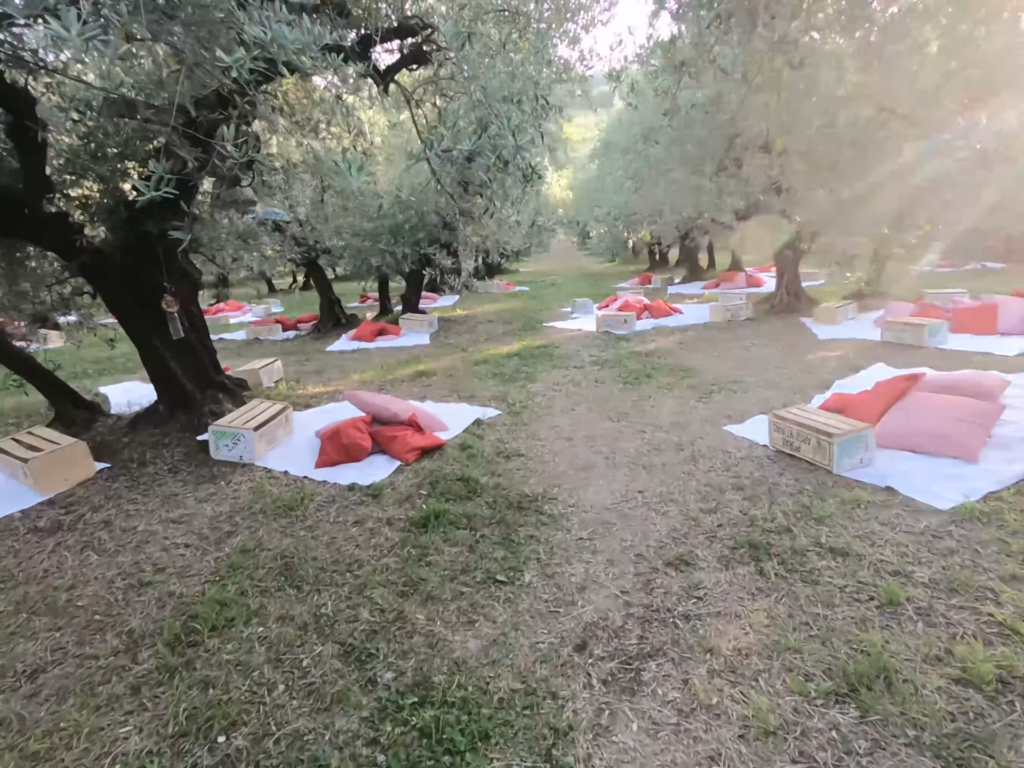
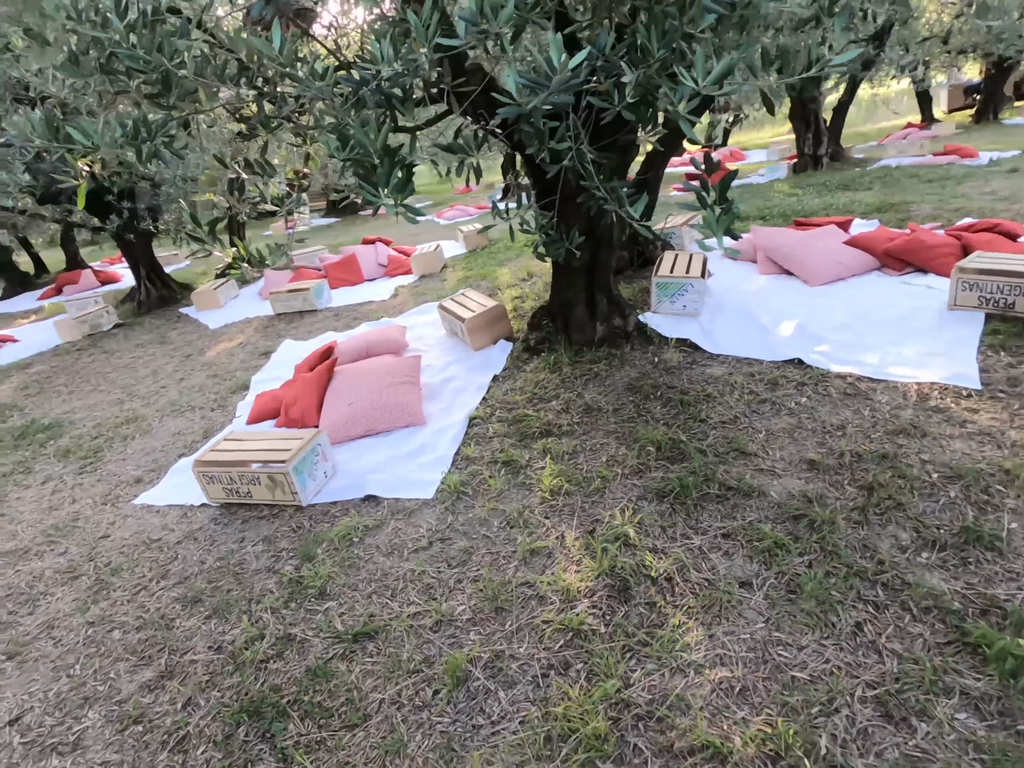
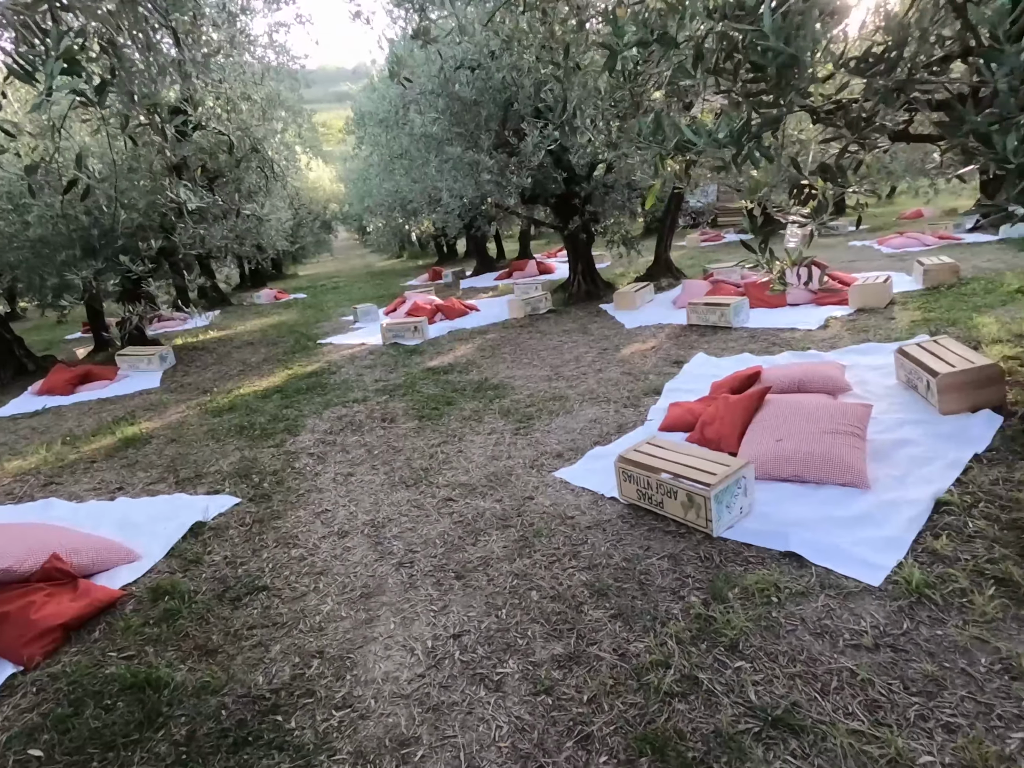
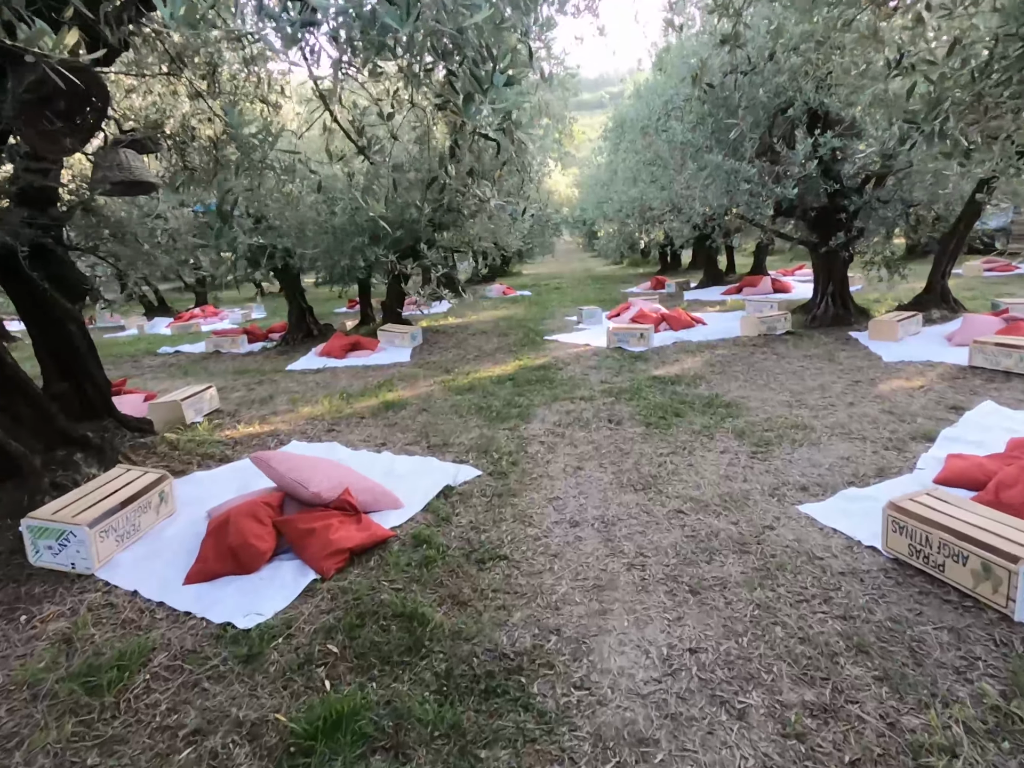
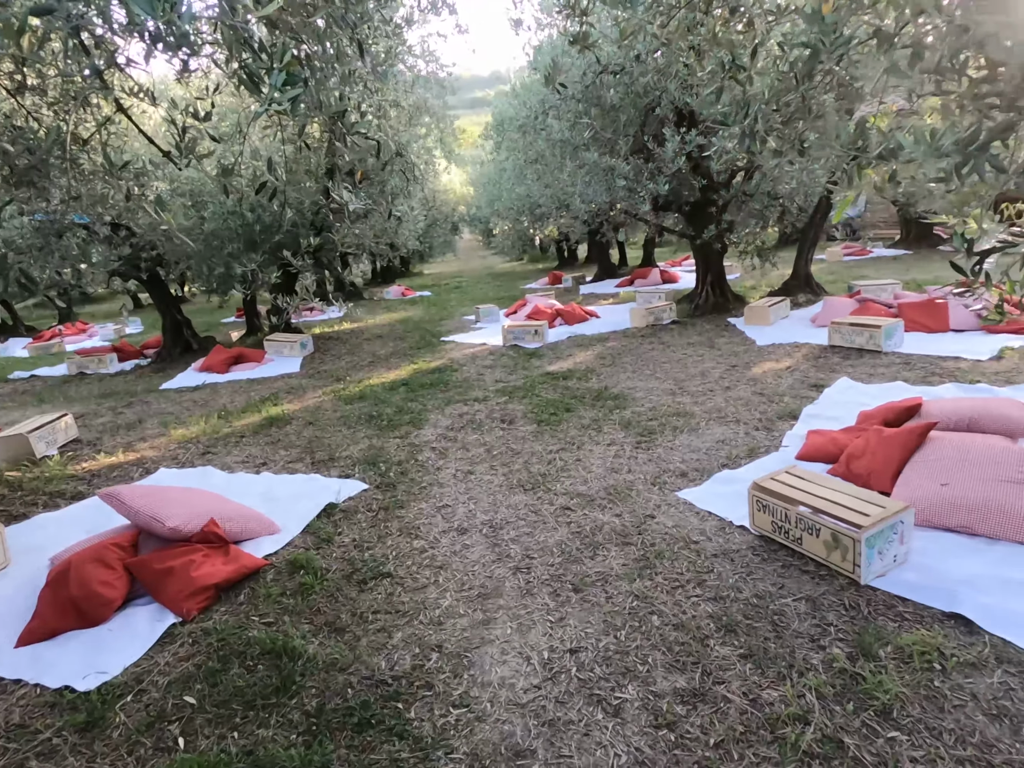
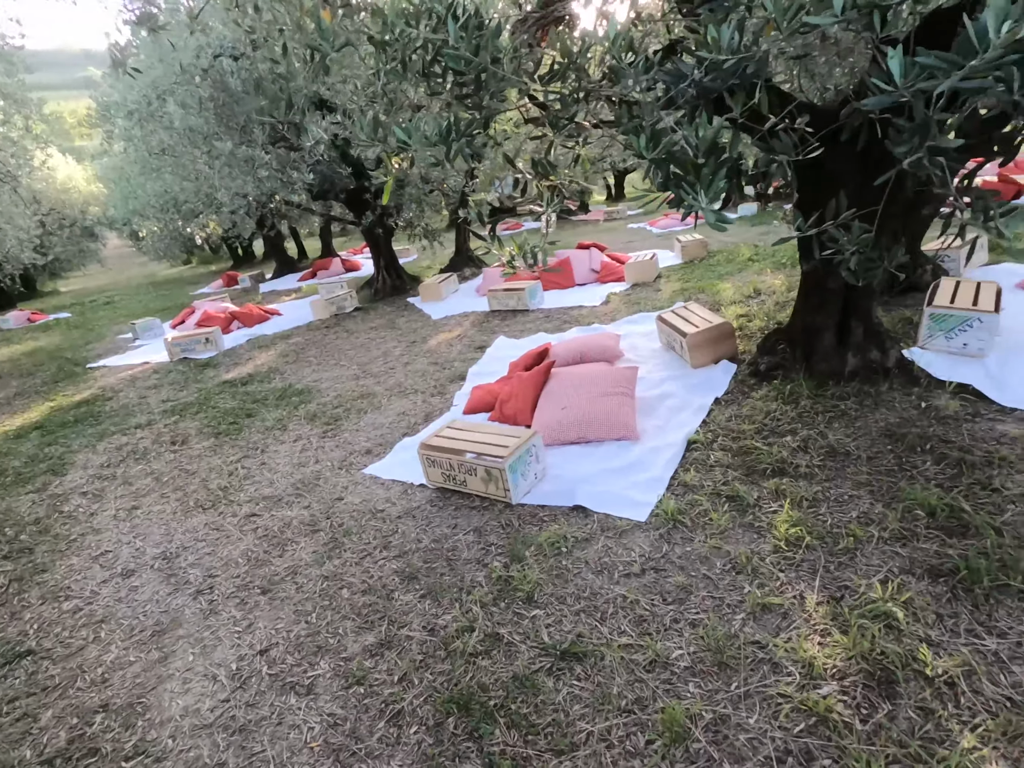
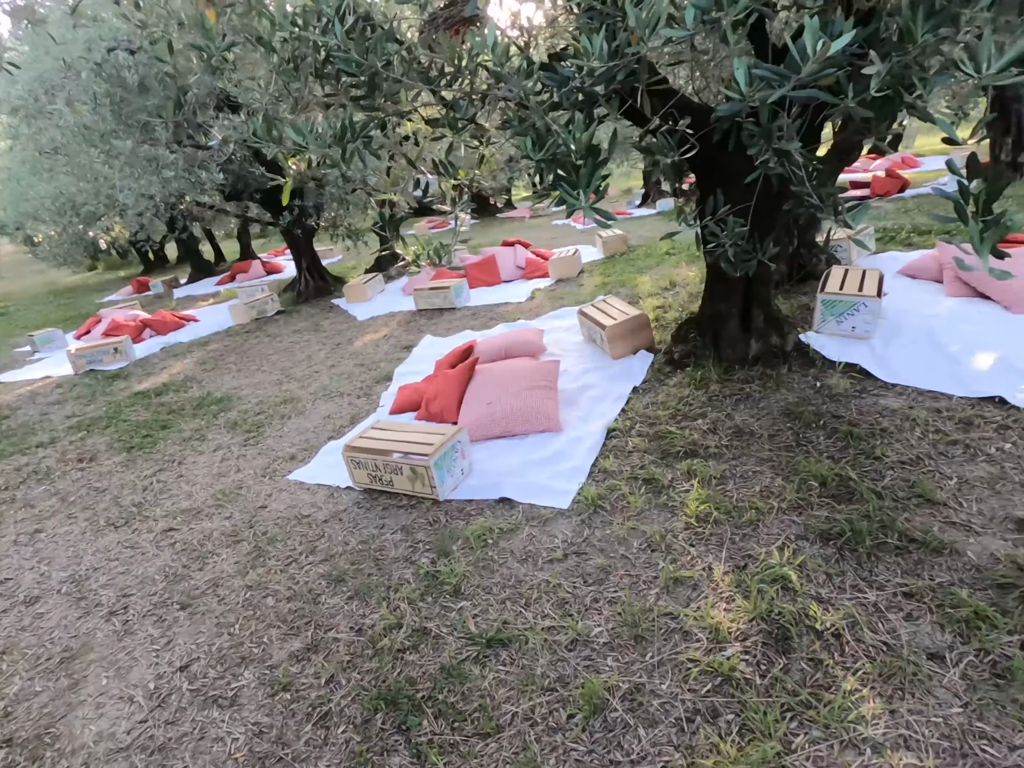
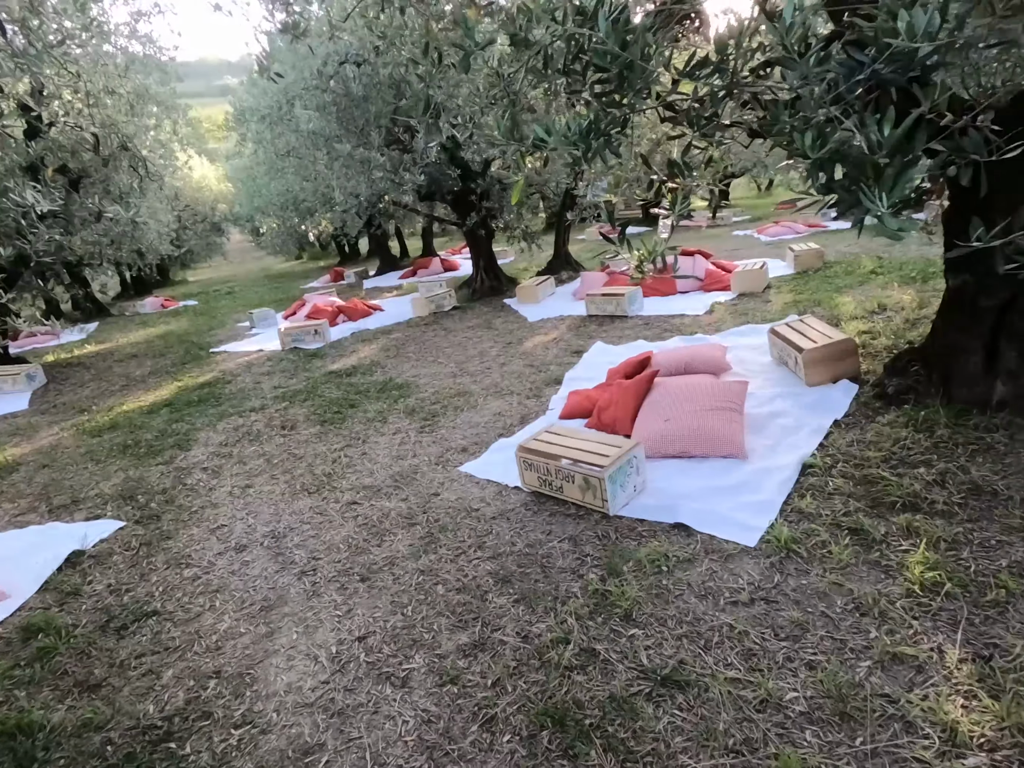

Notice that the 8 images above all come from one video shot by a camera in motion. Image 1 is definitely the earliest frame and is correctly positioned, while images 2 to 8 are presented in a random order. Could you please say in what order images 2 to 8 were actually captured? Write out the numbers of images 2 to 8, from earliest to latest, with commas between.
4, 5, 3, 8, 6, 7, 2
